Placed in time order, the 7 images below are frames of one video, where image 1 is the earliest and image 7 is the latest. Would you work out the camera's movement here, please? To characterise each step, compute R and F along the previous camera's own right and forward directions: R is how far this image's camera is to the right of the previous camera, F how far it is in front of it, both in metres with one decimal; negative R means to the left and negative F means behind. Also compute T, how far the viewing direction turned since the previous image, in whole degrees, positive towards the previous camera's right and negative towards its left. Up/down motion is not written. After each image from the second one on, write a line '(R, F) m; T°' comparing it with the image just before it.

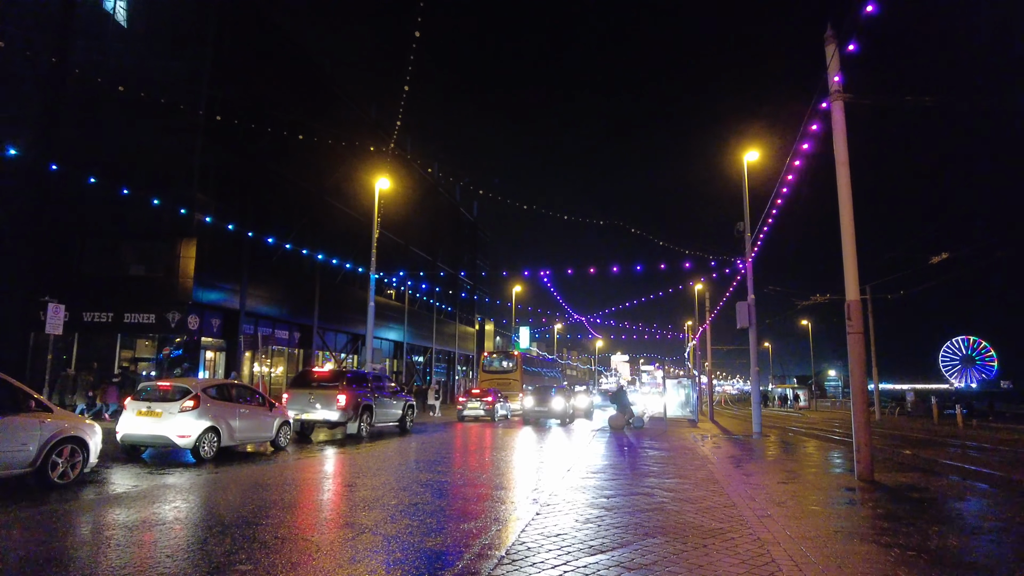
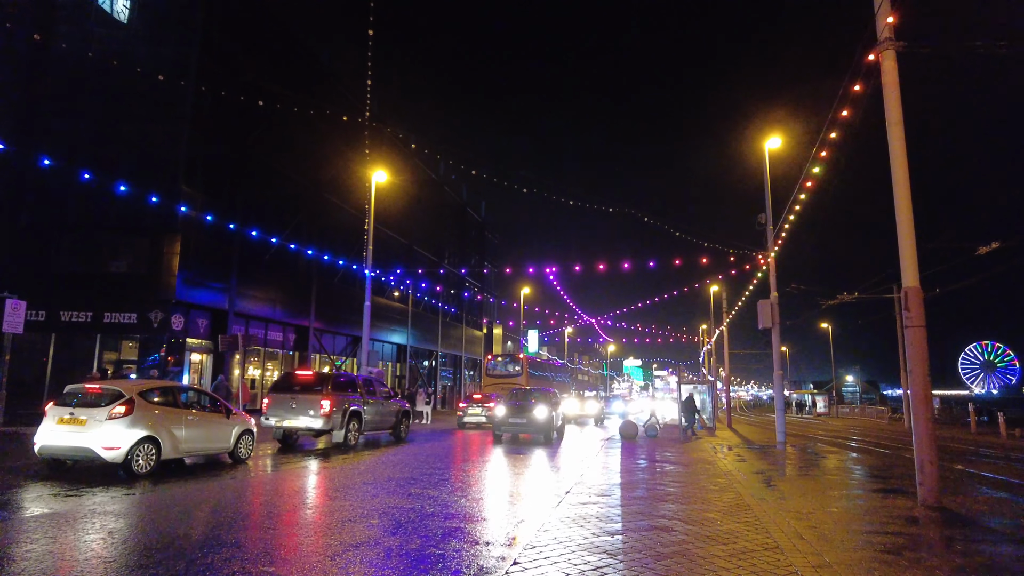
(+0.3, +1.5) m; -1°
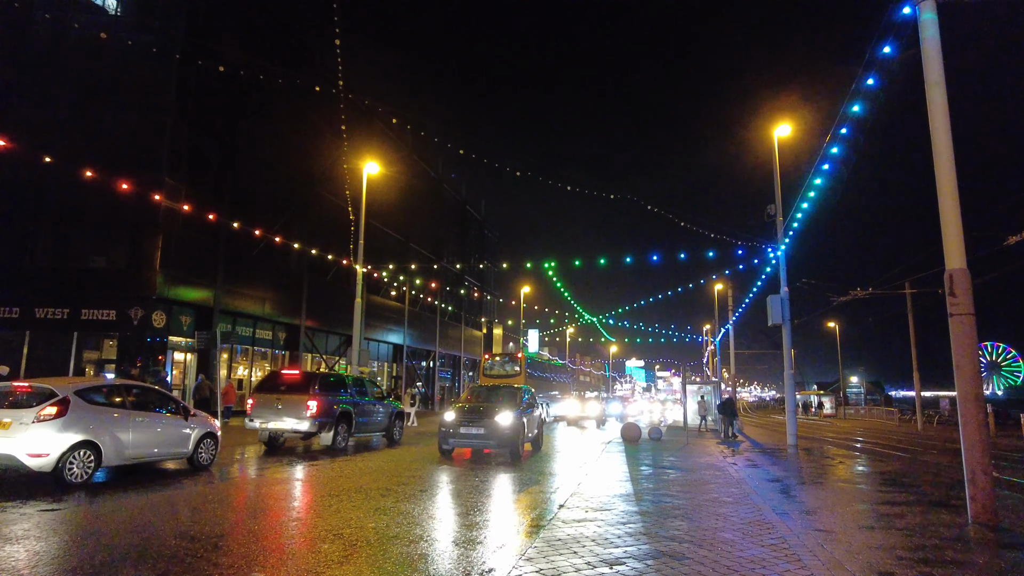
(+0.2, +1.0) m; 0°
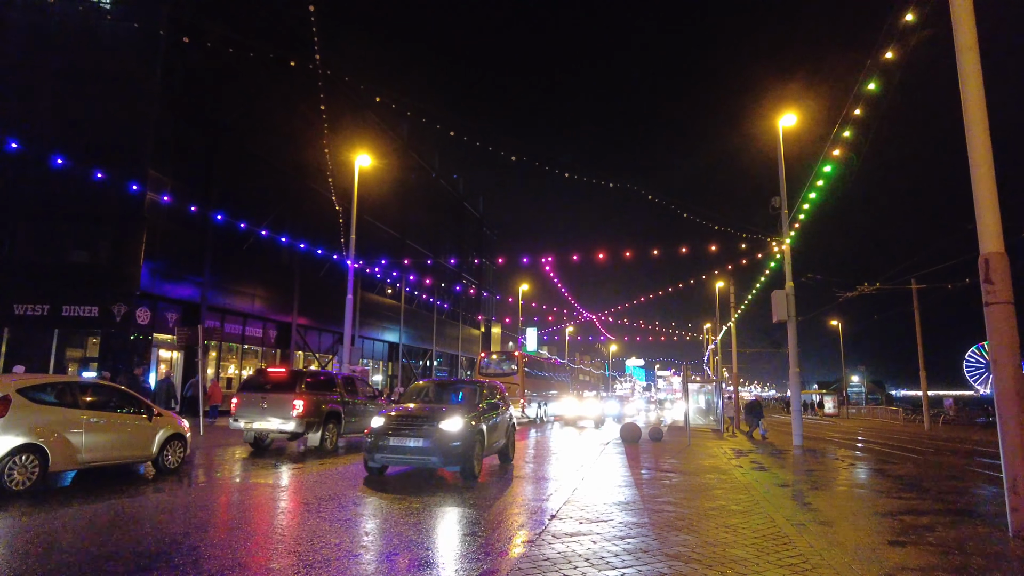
(+0.1, +0.7) m; 0°
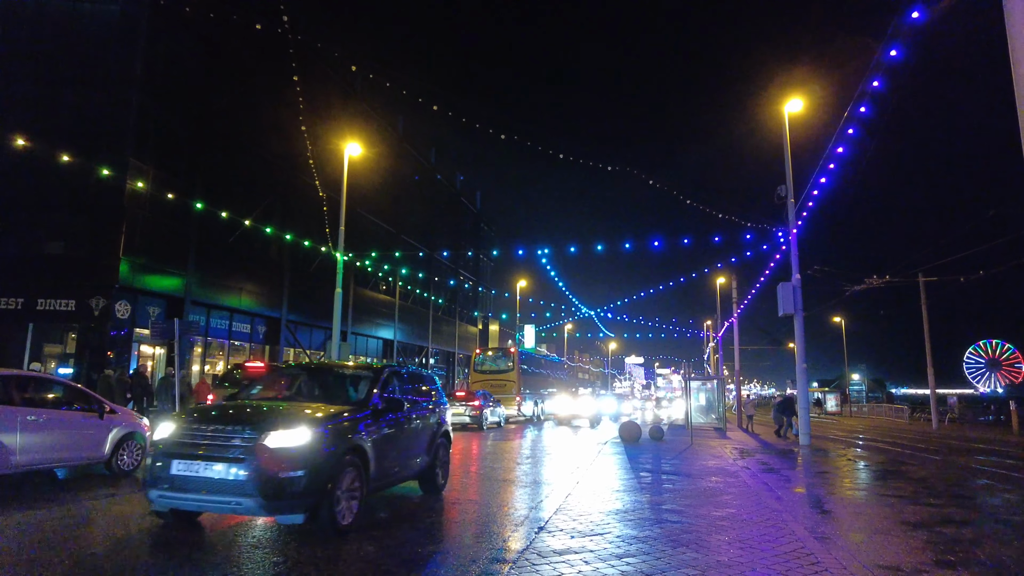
(+0.1, +0.8) m; 0°
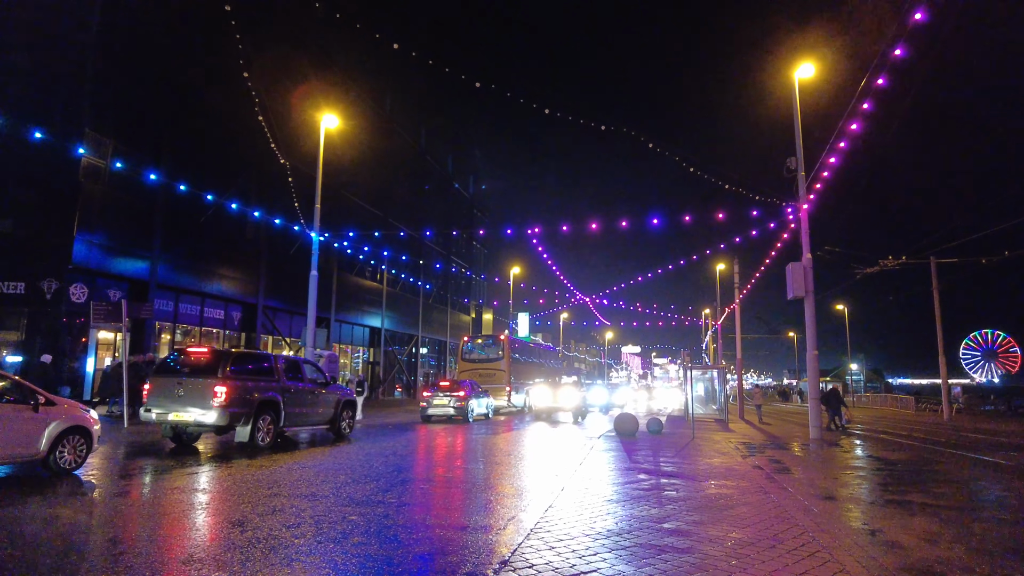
(+0.3, +1.4) m; 0°
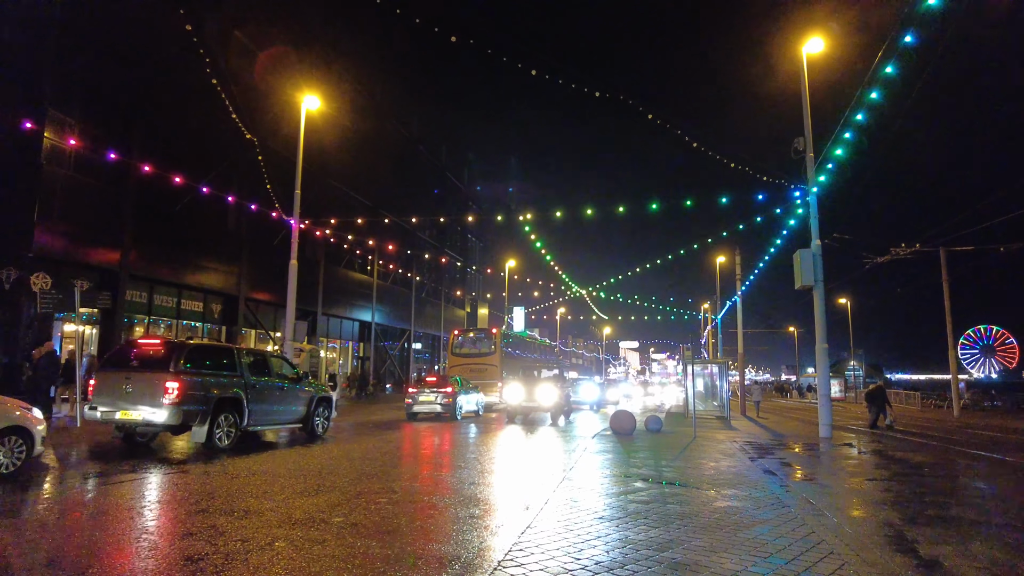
(+0.2, +1.0) m; 0°
